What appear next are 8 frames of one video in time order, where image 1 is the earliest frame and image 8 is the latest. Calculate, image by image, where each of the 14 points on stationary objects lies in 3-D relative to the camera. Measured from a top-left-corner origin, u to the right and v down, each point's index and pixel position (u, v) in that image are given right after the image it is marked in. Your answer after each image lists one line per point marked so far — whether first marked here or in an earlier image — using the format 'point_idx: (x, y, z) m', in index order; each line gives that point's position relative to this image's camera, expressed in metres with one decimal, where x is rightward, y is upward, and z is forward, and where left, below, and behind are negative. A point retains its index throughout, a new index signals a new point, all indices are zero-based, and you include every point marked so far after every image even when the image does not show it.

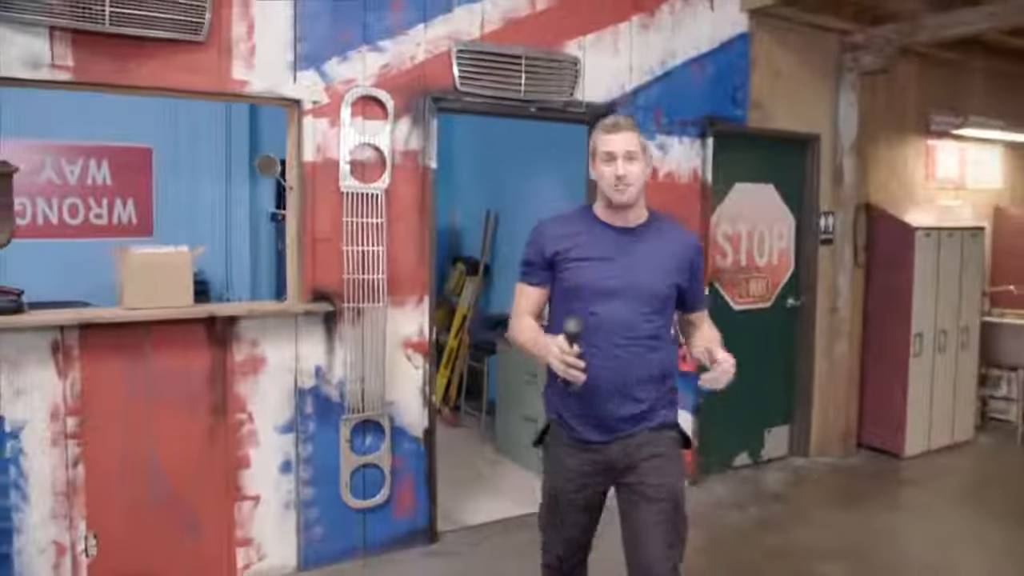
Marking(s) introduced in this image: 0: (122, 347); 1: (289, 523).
0: (-1.4, -0.2, +3.1) m
1: (-0.9, -0.9, +3.5) m
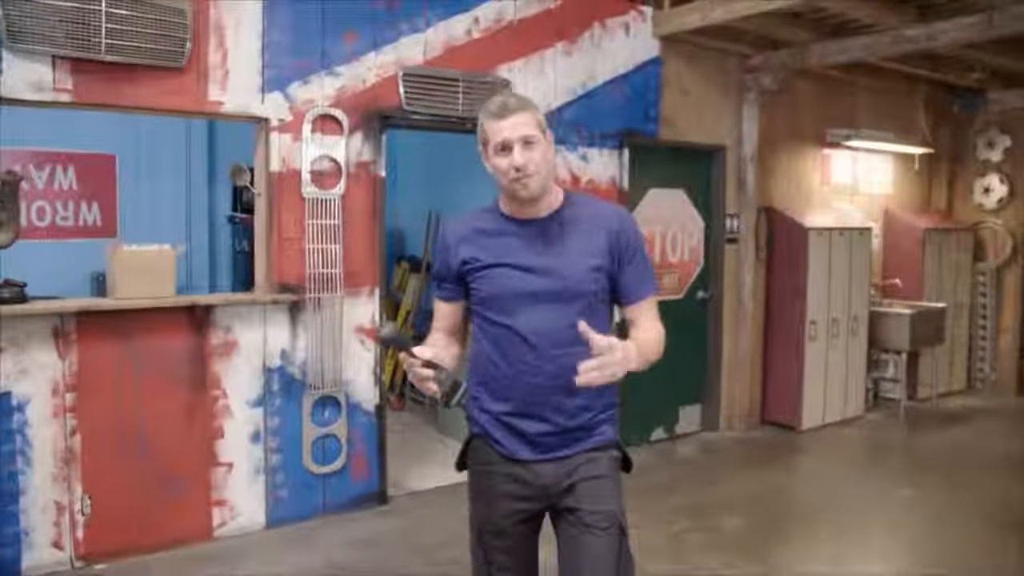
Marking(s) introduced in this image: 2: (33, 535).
0: (-1.6, -0.2, +3.6) m
1: (-1.1, -0.9, +4.0) m
2: (-1.9, -1.0, +3.5) m
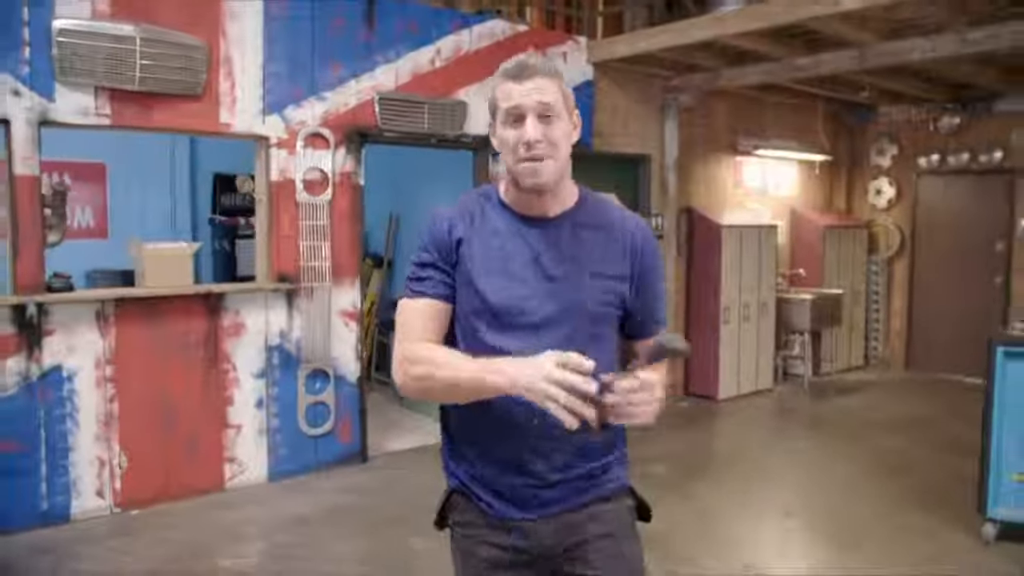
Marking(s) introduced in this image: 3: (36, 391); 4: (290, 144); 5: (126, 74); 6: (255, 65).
0: (-1.8, -0.1, +4.3) m
1: (-1.3, -0.9, +4.7) m
2: (-2.1, -0.9, +4.2) m
3: (-2.2, -0.5, +4.0) m
4: (-1.2, +0.8, +4.7) m
5: (-1.8, +1.0, +4.1) m
6: (-1.3, +1.2, +4.6) m
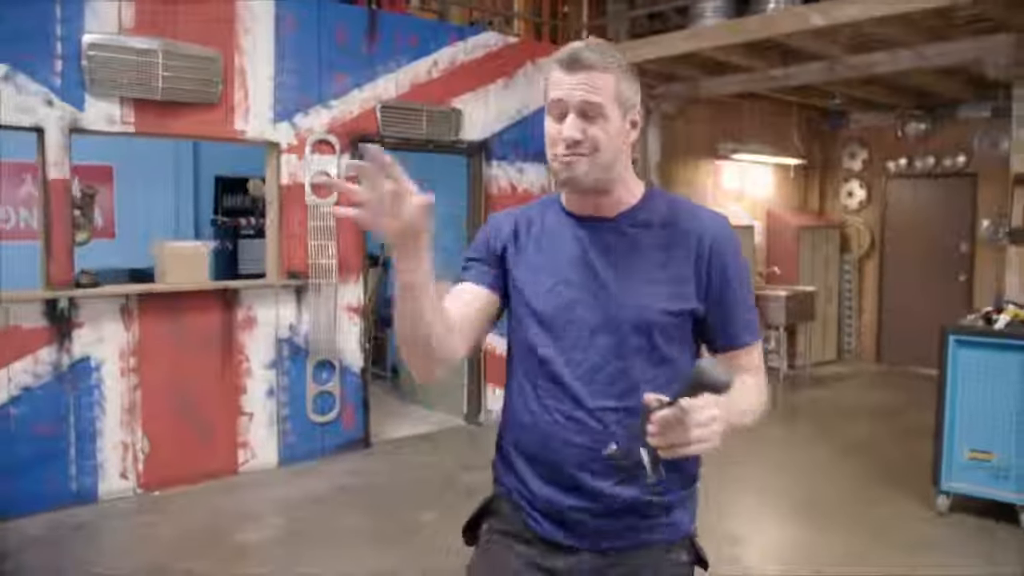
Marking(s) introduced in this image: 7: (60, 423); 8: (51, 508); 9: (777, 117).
0: (-1.8, -0.1, +4.6) m
1: (-1.4, -0.8, +5.0) m
2: (-2.1, -0.9, +4.5) m
3: (-2.2, -0.4, +4.3) m
4: (-1.2, +0.8, +5.0) m
5: (-1.8, +1.0, +4.4) m
6: (-1.4, +1.2, +4.9) m
7: (-2.2, -0.7, +4.3) m
8: (-2.3, -1.1, +4.3) m
9: (+2.6, +1.7, +8.5) m
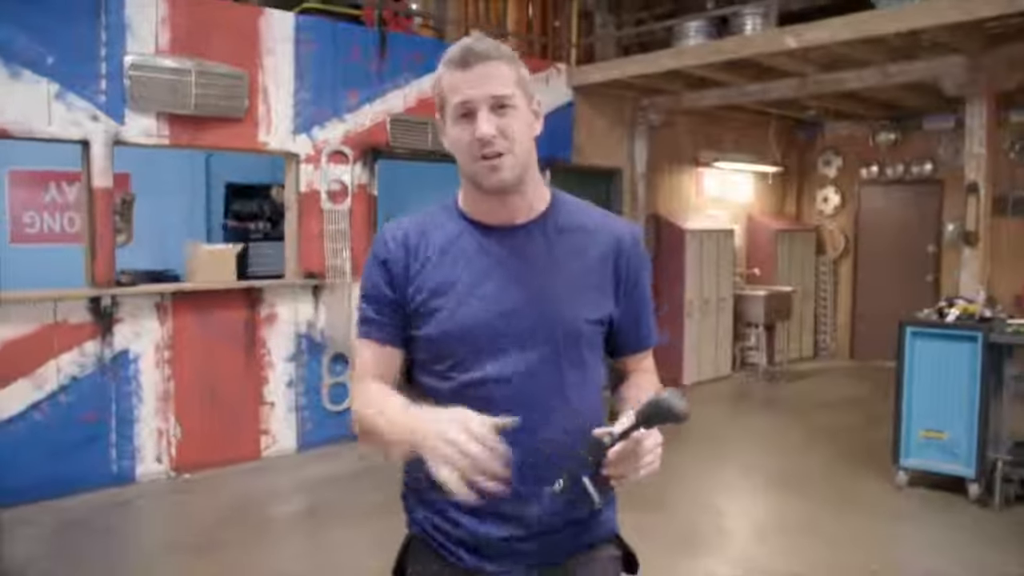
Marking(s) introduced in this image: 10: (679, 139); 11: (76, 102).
0: (-1.8, -0.1, +5.0) m
1: (-1.4, -0.8, +5.5) m
2: (-2.1, -0.9, +4.9) m
3: (-2.2, -0.4, +4.7) m
4: (-1.2, +0.8, +5.5) m
5: (-1.8, +1.0, +4.8) m
6: (-1.4, +1.2, +5.3) m
7: (-2.2, -0.7, +4.7) m
8: (-2.2, -1.1, +4.7) m
9: (+2.5, +1.7, +9.0) m
10: (+1.5, +1.4, +8.2) m
11: (-2.2, +1.0, +4.5) m
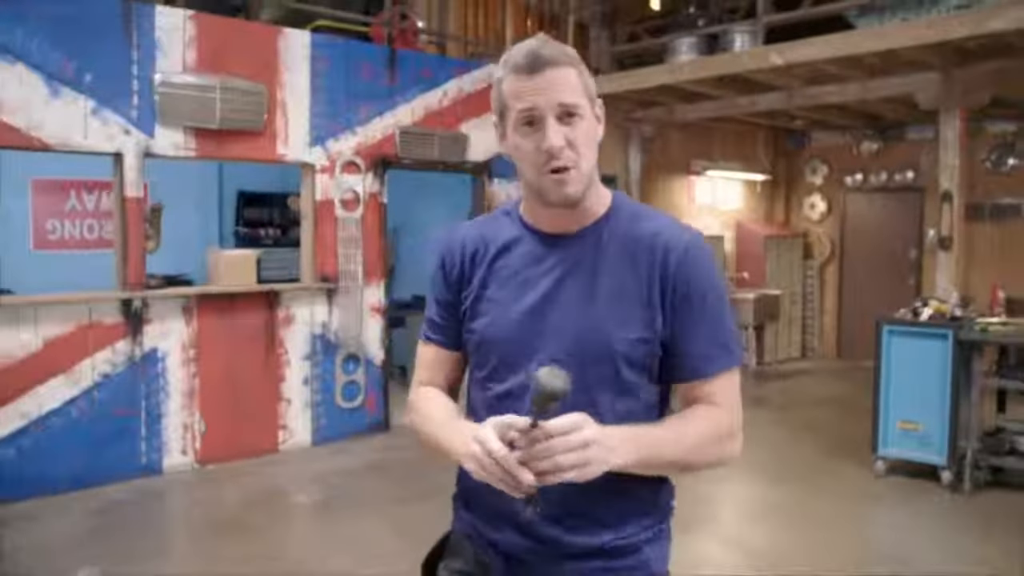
0: (-1.8, -0.1, +5.3) m
1: (-1.4, -0.8, +5.8) m
2: (-2.0, -0.9, +5.2) m
3: (-2.1, -0.5, +5.0) m
4: (-1.2, +0.8, +5.8) m
5: (-1.8, +1.0, +5.1) m
6: (-1.3, +1.2, +5.6) m
7: (-2.2, -0.7, +5.0) m
8: (-2.2, -1.1, +5.0) m
9: (+2.5, +1.6, +9.4) m
10: (+1.5, +1.3, +8.5) m
11: (-2.2, +0.9, +4.8) m
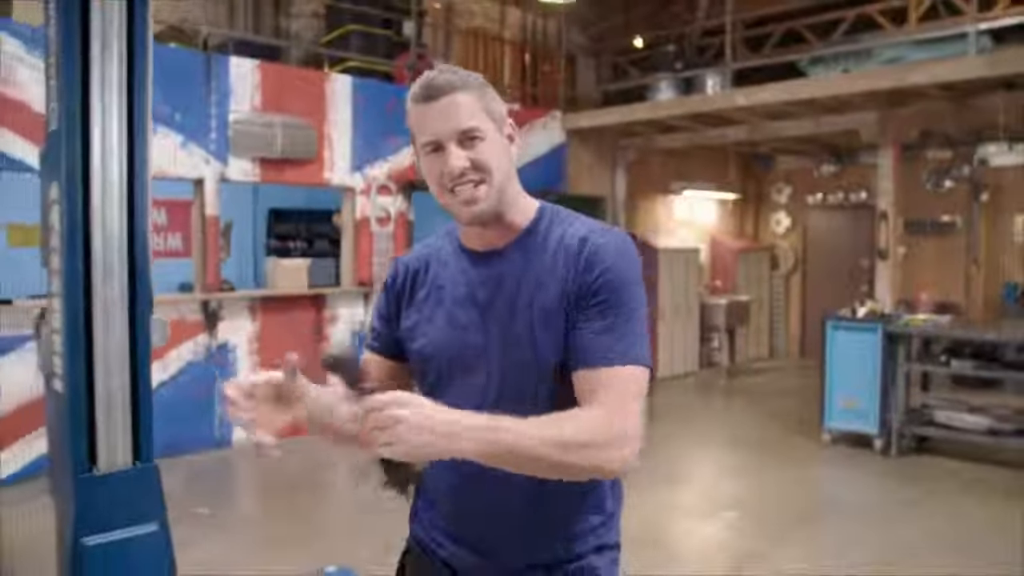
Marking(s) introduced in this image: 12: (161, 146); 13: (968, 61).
0: (-1.7, -0.1, +6.4) m
1: (-1.3, -0.9, +6.8) m
2: (-1.9, -0.9, +6.2) m
3: (-2.1, -0.5, +6.0) m
4: (-1.1, +0.7, +6.8) m
5: (-1.7, +1.0, +6.2) m
6: (-1.3, +1.1, +6.7) m
7: (-2.1, -0.7, +6.0) m
8: (-2.1, -1.1, +6.0) m
9: (+2.5, +1.5, +10.6) m
10: (+1.5, +1.3, +9.6) m
11: (-2.1, +0.9, +5.9) m
12: (-2.3, +0.9, +5.7) m
13: (+3.0, +1.5, +5.8) m
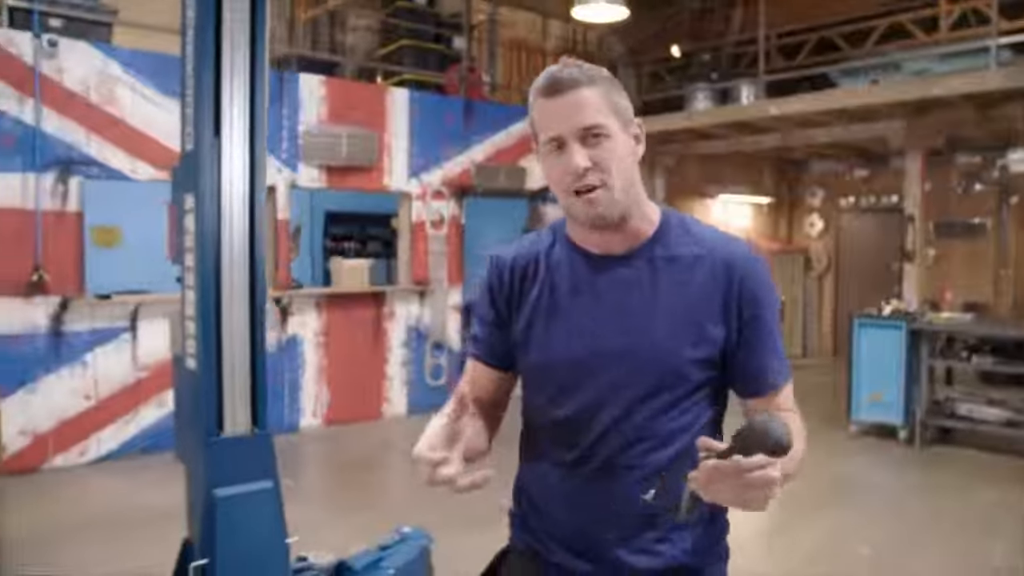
0: (-1.4, -0.1, +6.9) m
1: (-0.9, -0.9, +7.3) m
2: (-1.6, -0.9, +6.7) m
3: (-1.7, -0.5, +6.6) m
4: (-0.8, +0.8, +7.3) m
5: (-1.3, +1.0, +6.7) m
6: (-0.9, +1.1, +7.2) m
7: (-1.7, -0.7, +6.6) m
8: (-1.8, -1.1, +6.6) m
9: (+3.0, +1.5, +10.9) m
10: (+2.0, +1.3, +10.0) m
11: (-1.8, +0.9, +6.4) m
12: (-2.0, +1.0, +6.3) m
13: (+3.4, +1.5, +6.2) m
